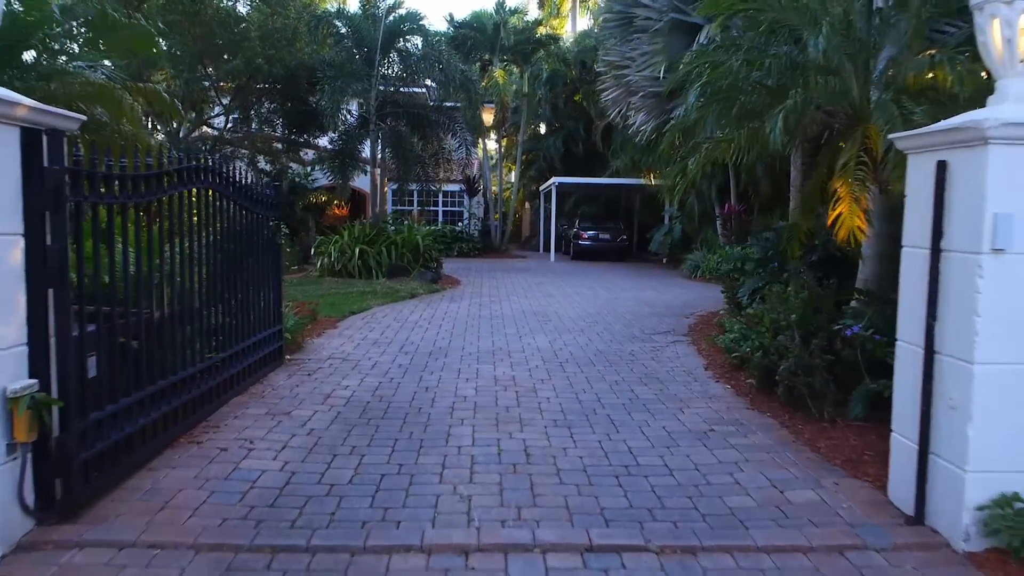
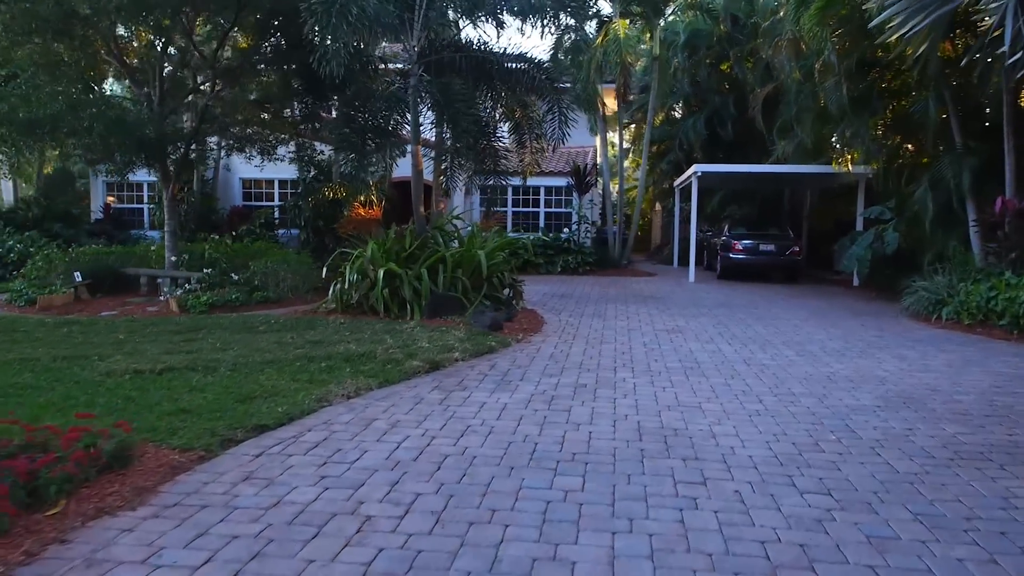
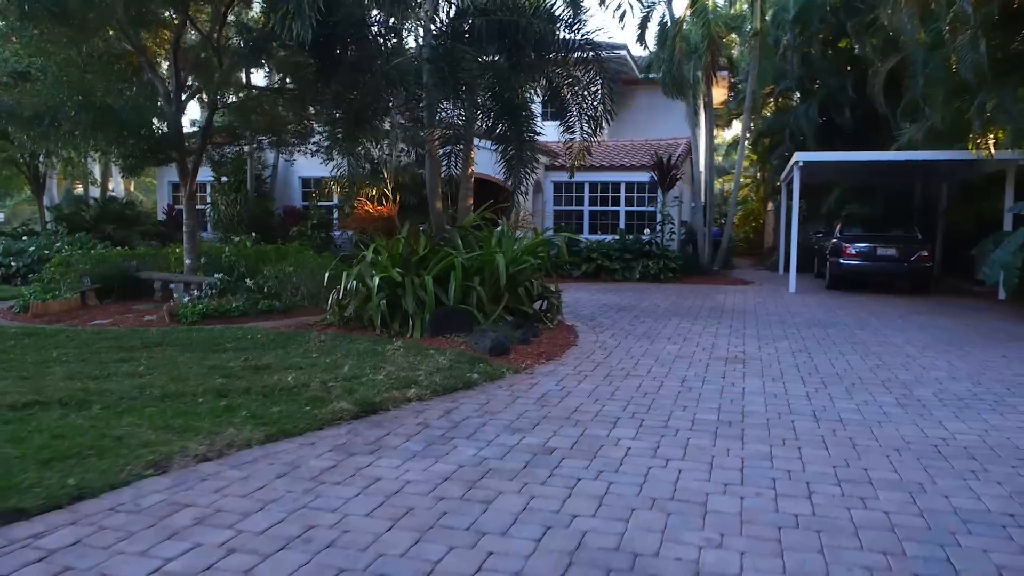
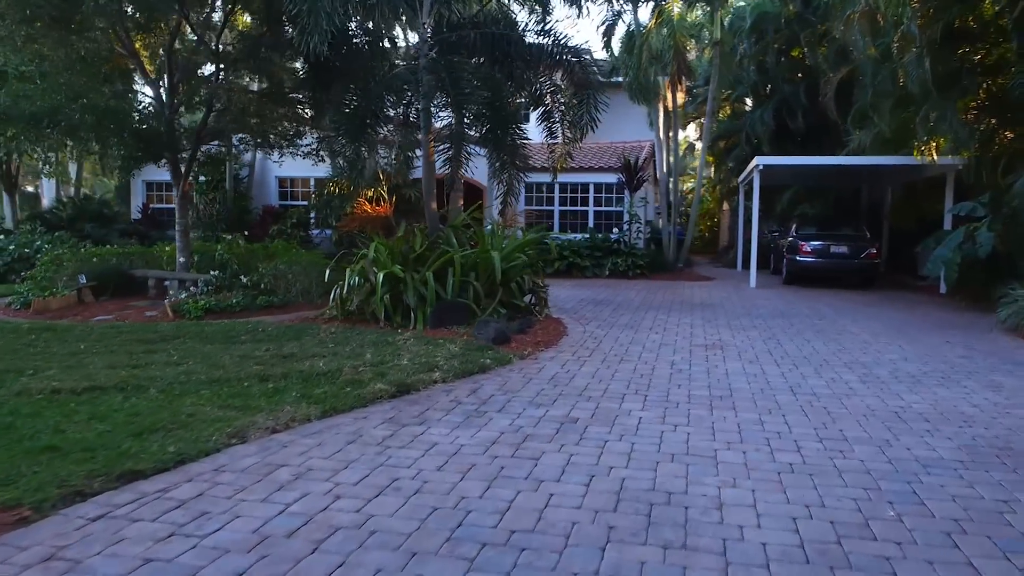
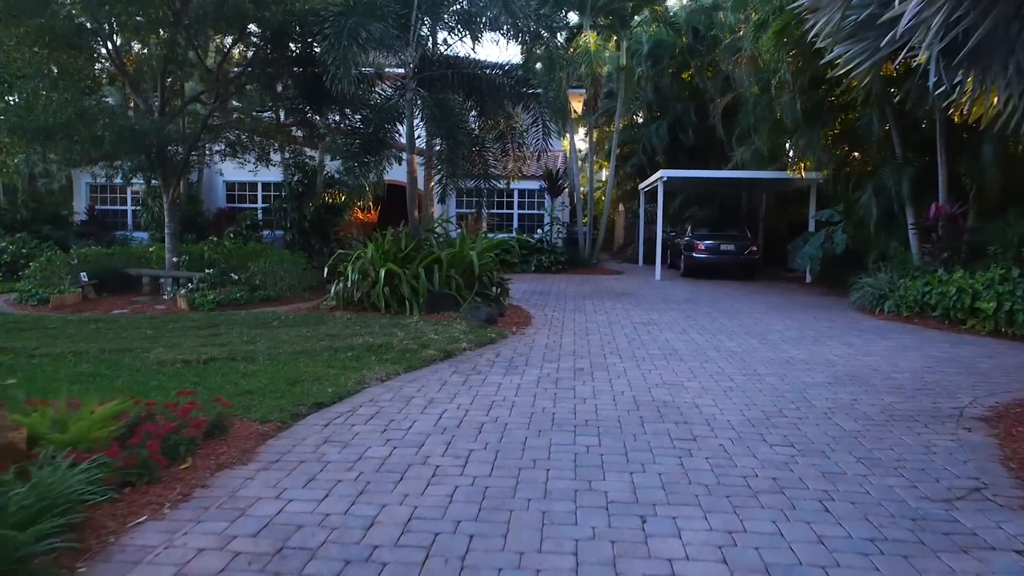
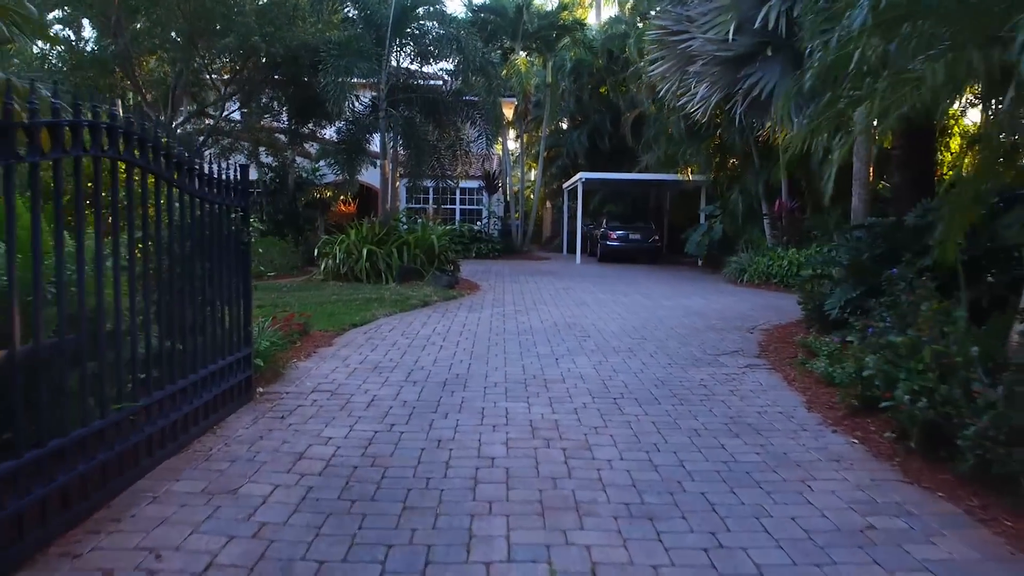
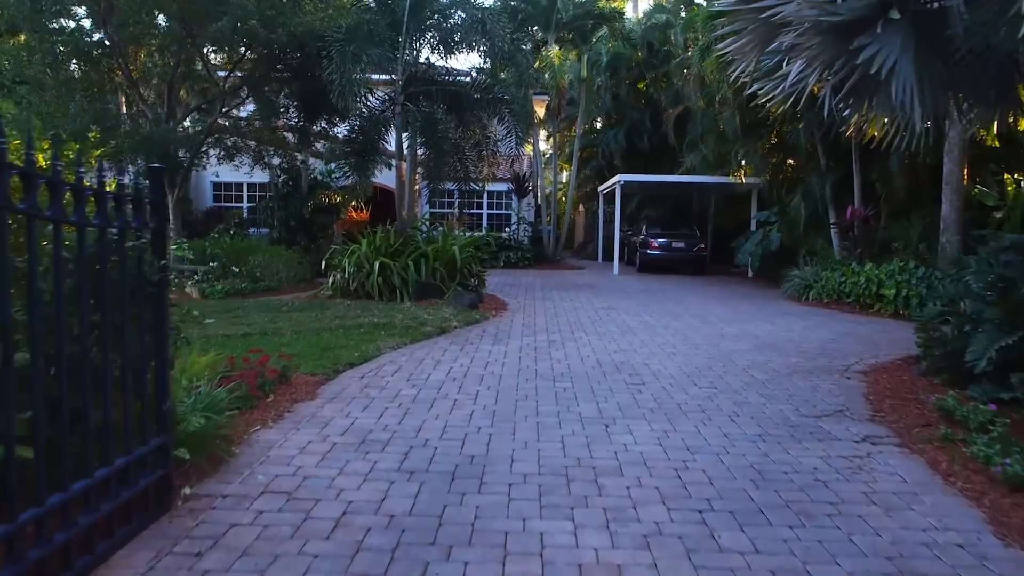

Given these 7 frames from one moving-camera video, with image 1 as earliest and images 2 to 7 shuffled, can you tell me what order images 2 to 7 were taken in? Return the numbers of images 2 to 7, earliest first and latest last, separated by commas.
6, 7, 5, 2, 4, 3
